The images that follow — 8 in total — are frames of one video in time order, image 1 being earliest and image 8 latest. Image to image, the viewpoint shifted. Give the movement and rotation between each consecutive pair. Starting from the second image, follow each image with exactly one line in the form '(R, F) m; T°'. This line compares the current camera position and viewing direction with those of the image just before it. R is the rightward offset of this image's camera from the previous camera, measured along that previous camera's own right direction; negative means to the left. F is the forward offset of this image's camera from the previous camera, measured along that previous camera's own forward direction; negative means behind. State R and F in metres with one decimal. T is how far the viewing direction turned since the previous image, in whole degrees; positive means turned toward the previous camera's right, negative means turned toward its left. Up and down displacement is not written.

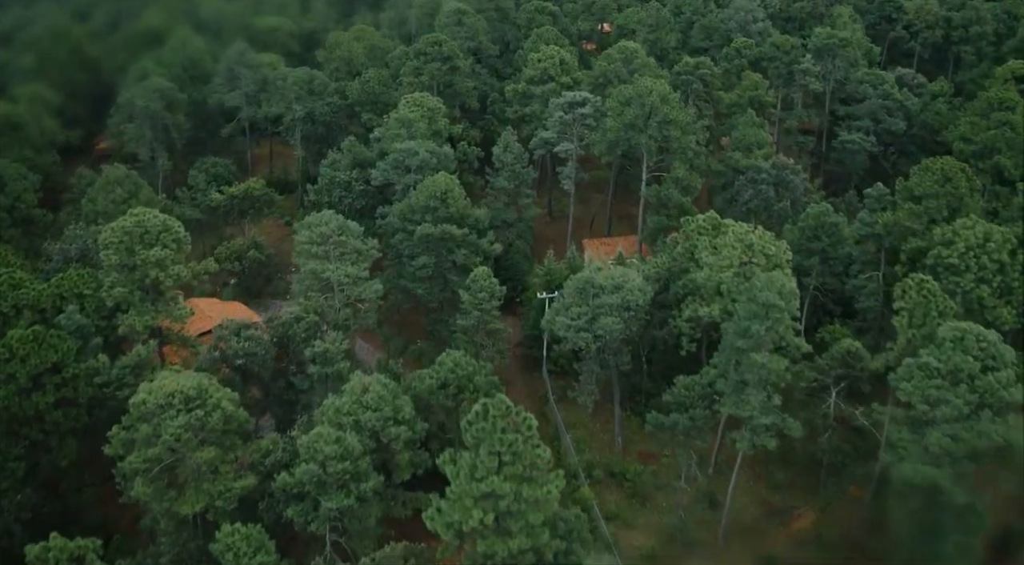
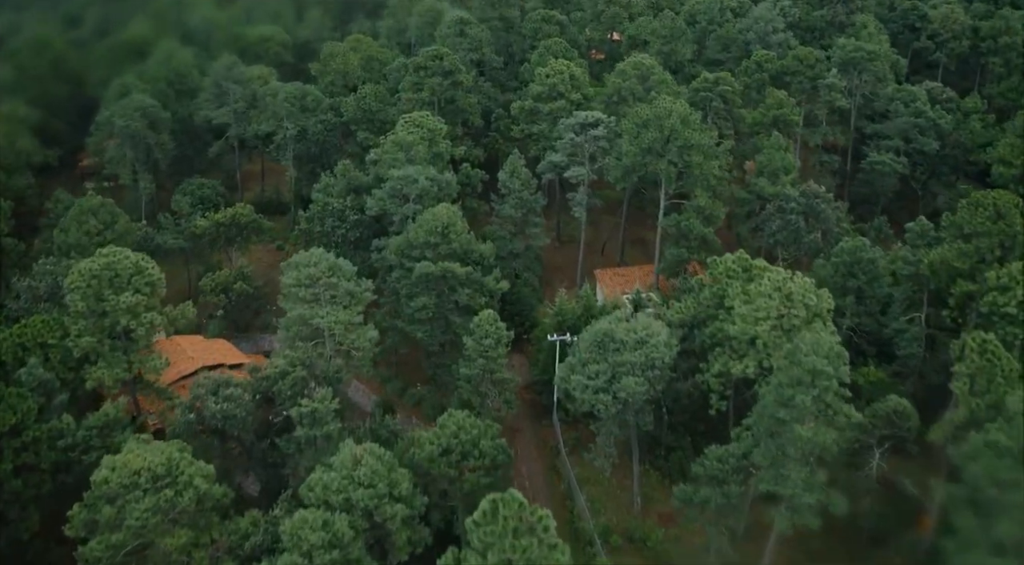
(-0.3, +3.4) m; 0°
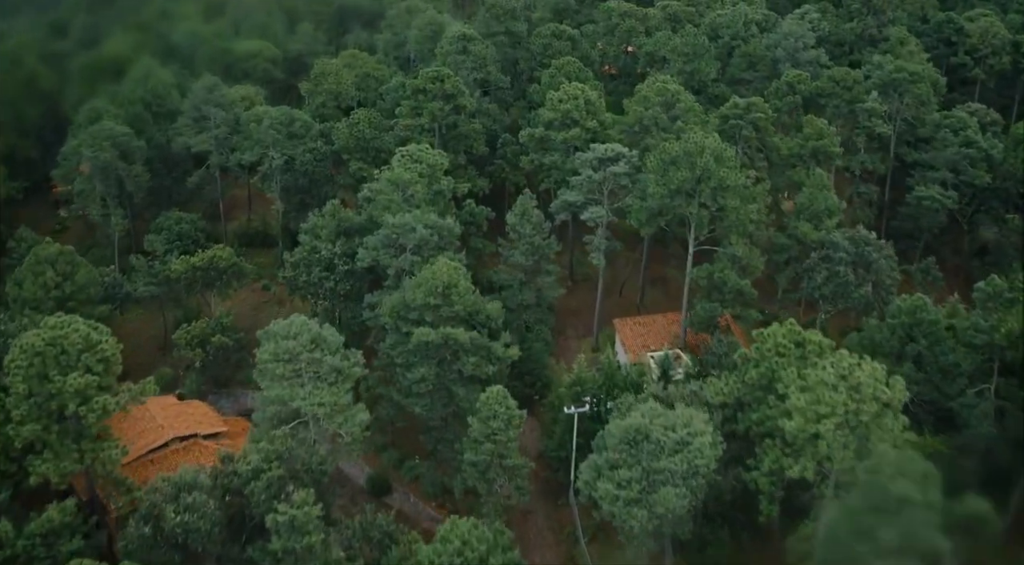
(-0.3, +4.6) m; 0°
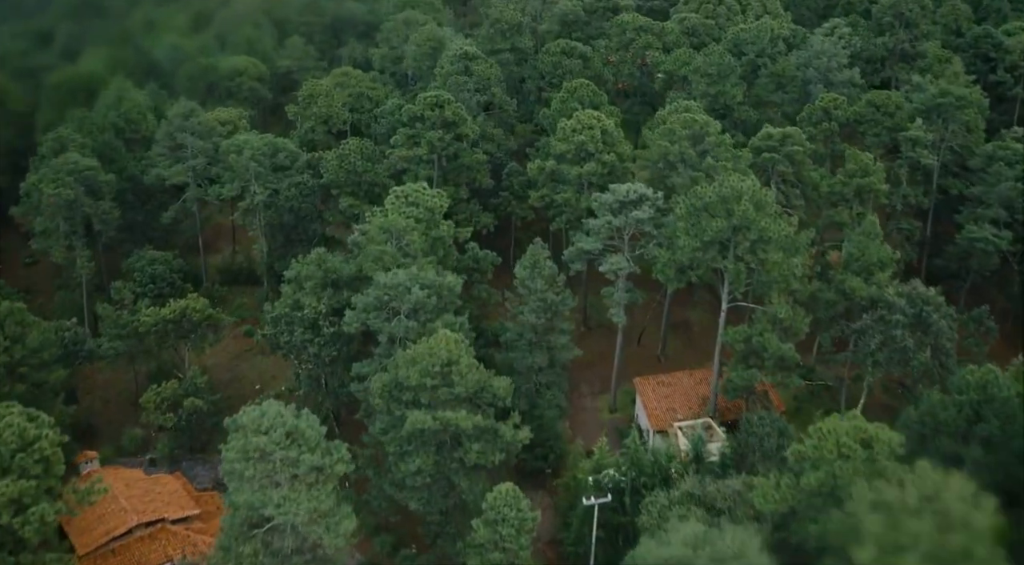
(-0.3, +4.4) m; 0°
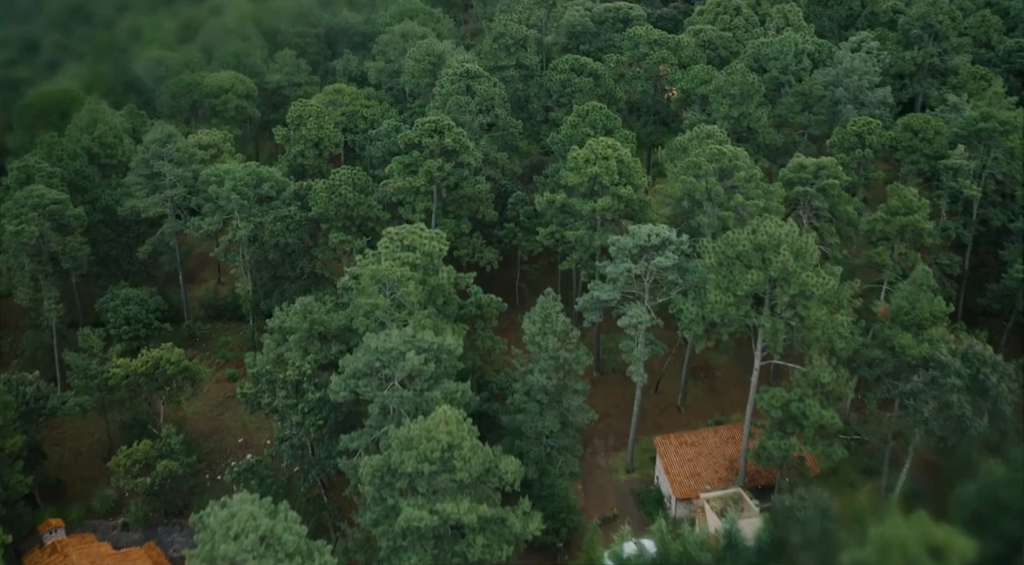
(-0.2, +3.5) m; 0°
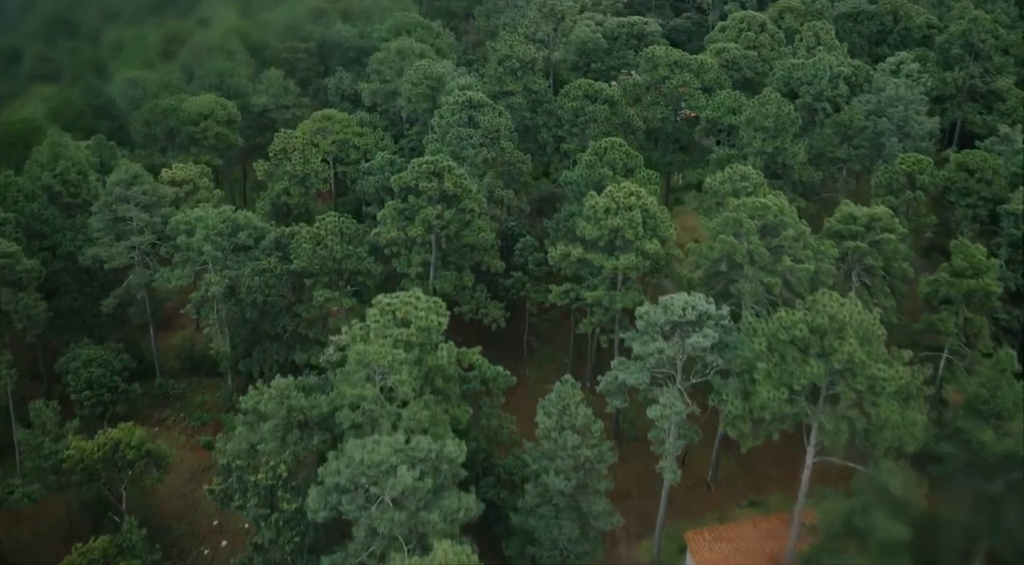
(-0.3, +4.4) m; 0°
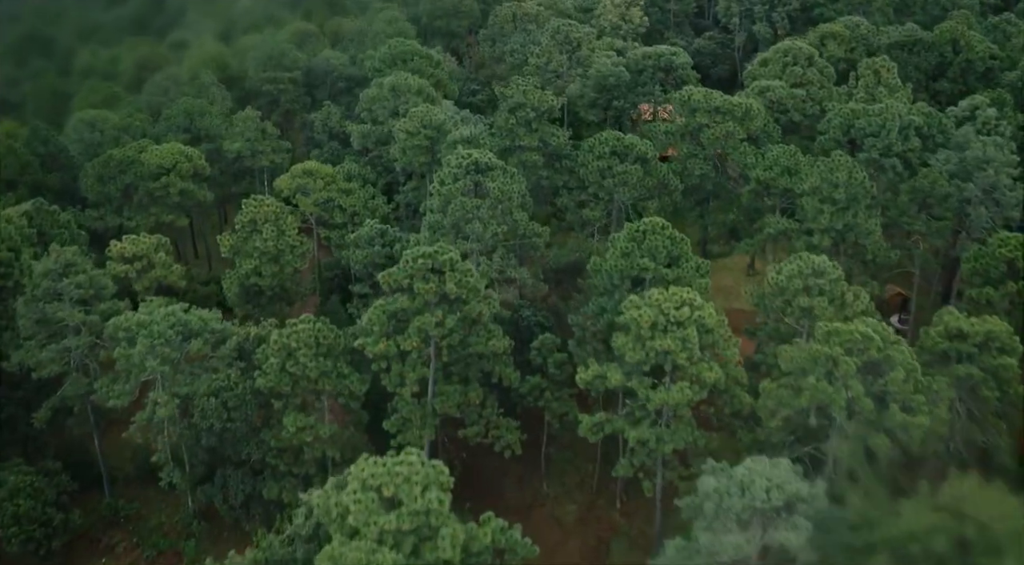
(-0.5, +6.6) m; 0°
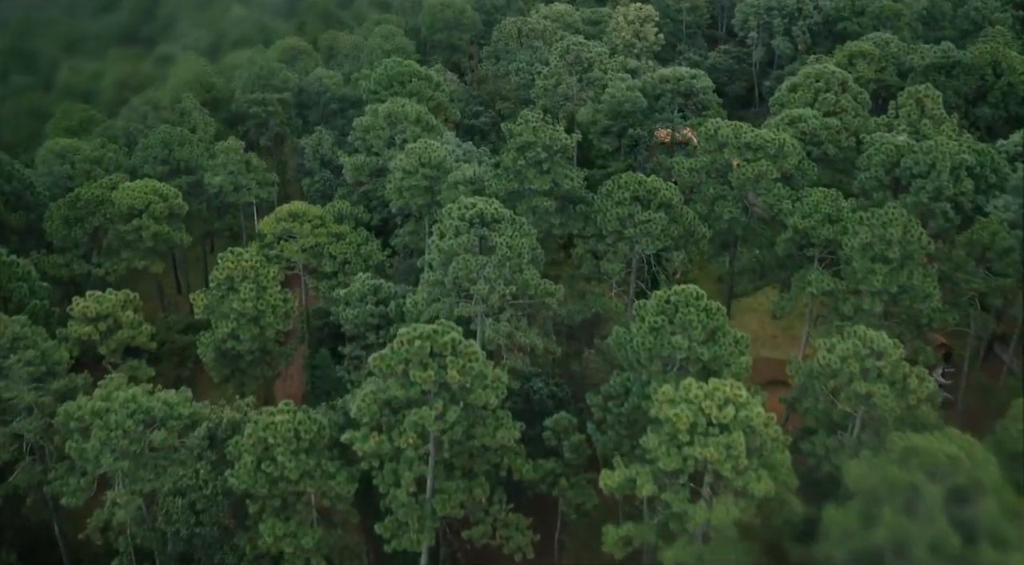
(-0.3, +3.7) m; 0°
